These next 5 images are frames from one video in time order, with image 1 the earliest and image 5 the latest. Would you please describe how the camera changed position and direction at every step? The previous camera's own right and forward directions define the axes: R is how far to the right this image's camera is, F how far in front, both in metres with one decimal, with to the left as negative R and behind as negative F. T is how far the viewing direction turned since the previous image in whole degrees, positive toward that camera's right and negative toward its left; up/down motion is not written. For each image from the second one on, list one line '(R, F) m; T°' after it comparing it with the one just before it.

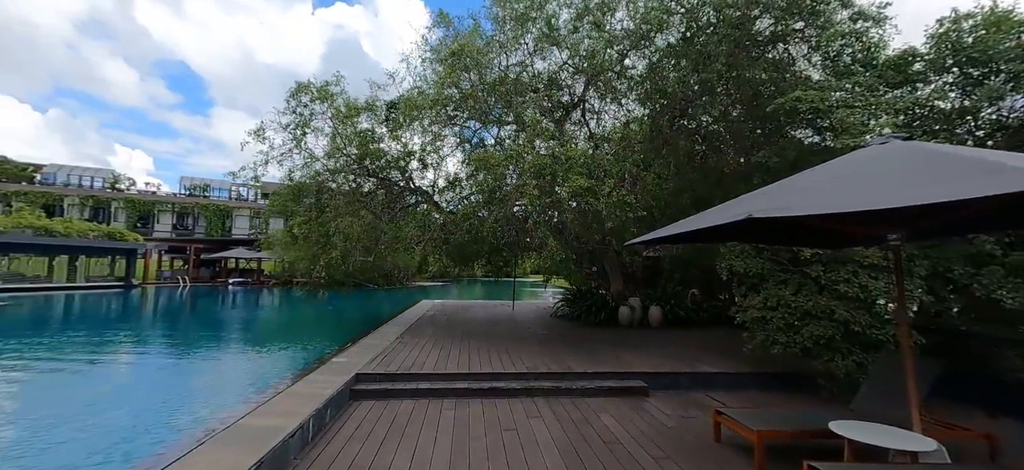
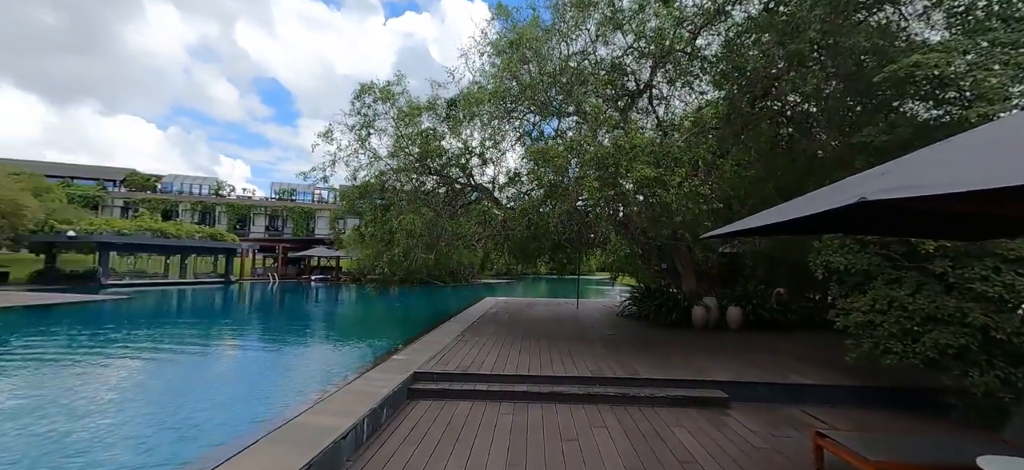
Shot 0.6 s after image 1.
(0.0, +0.2) m; -9°
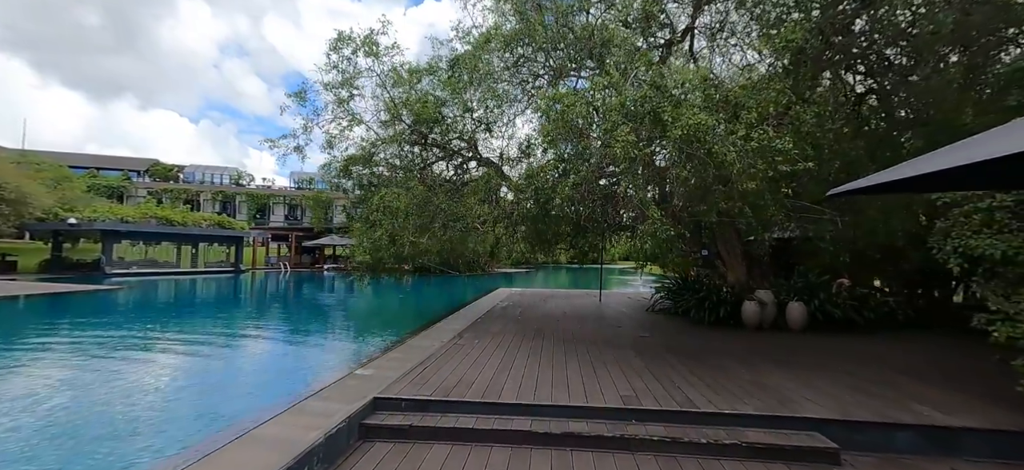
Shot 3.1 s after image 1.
(+0.2, +1.2) m; -3°
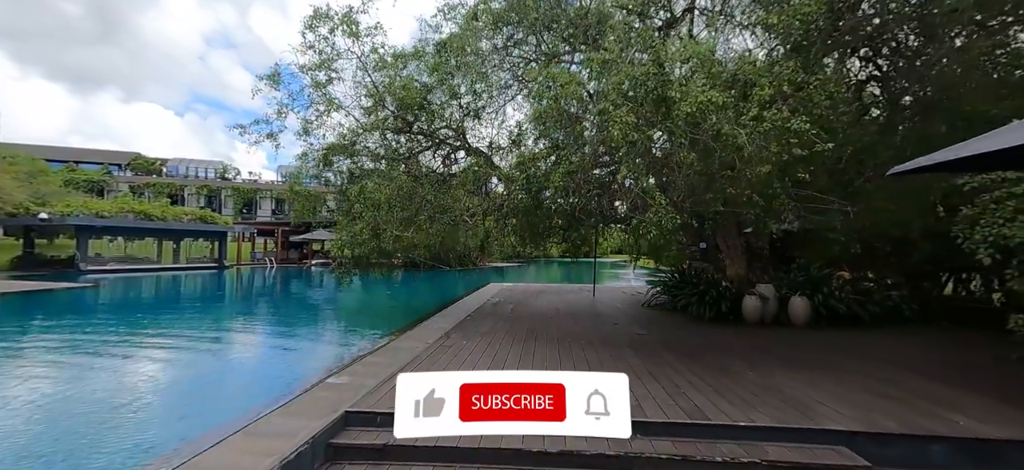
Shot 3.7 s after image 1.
(0.0, +0.3) m; +1°
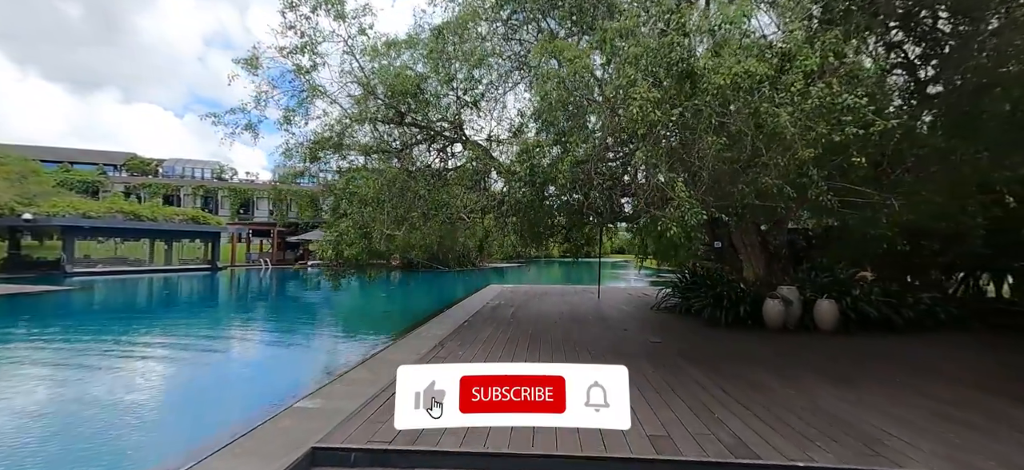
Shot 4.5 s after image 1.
(0.0, +0.5) m; 0°
